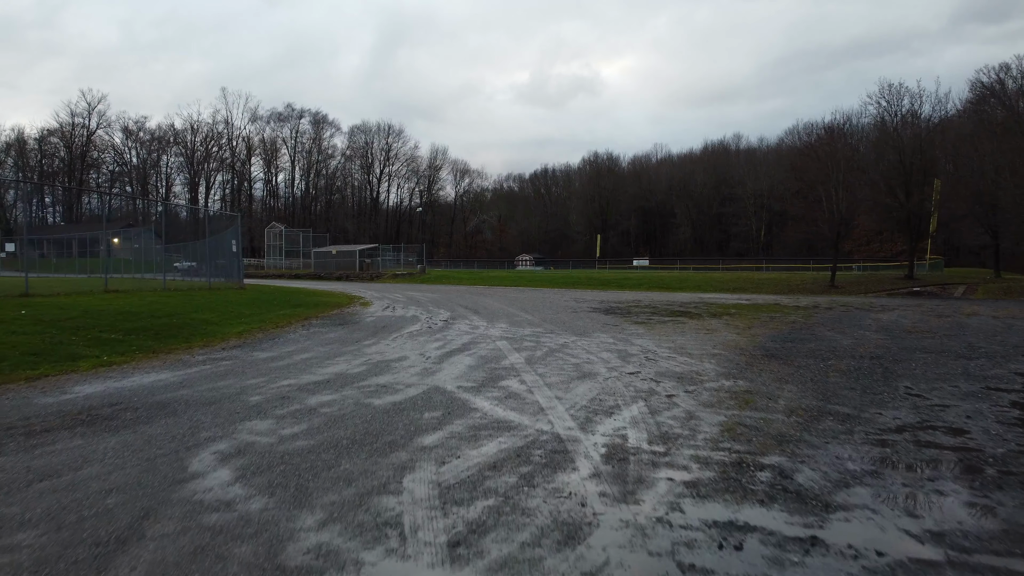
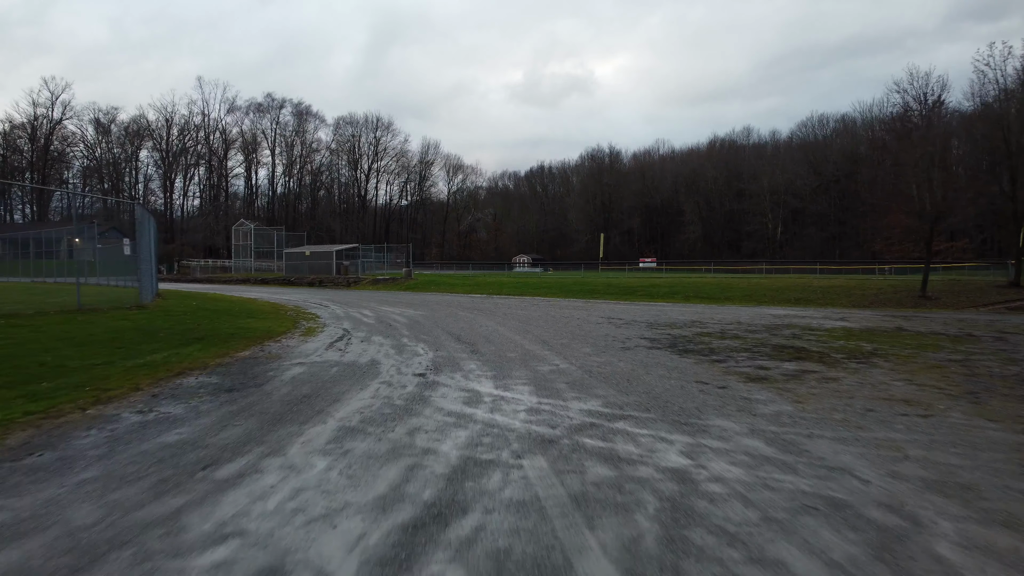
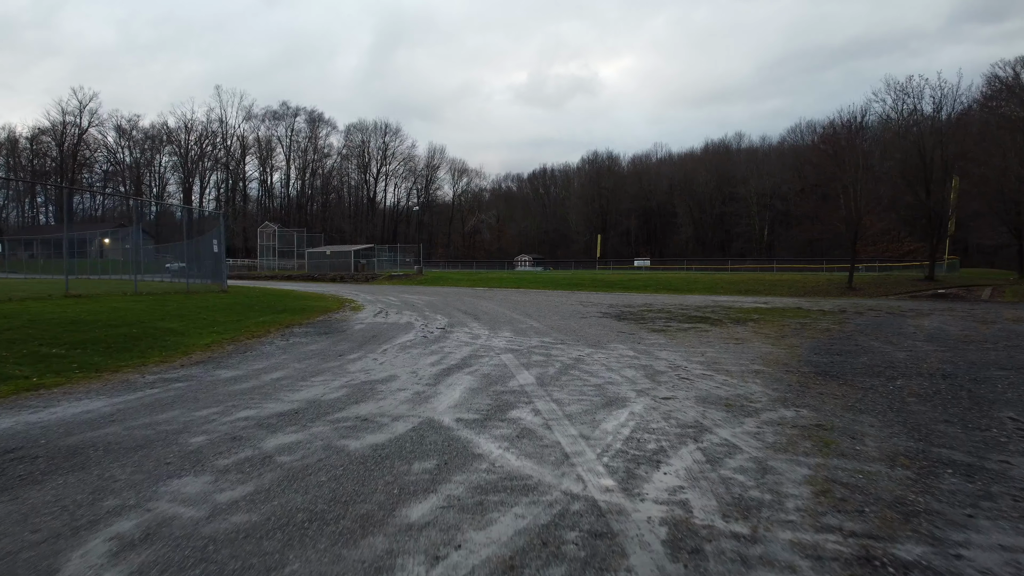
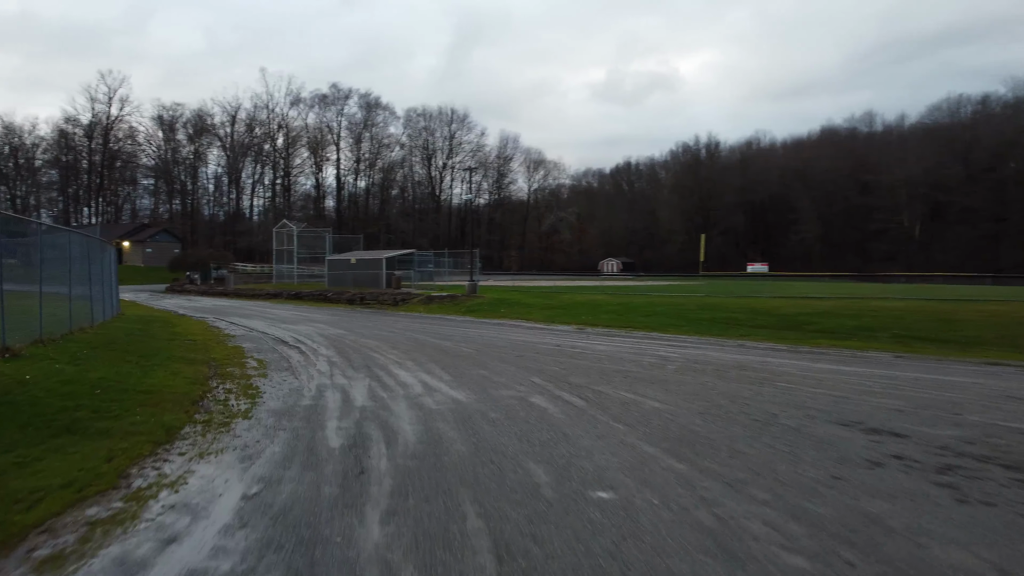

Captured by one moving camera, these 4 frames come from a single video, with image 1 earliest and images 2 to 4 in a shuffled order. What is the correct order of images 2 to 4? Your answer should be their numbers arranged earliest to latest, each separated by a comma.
3, 2, 4
